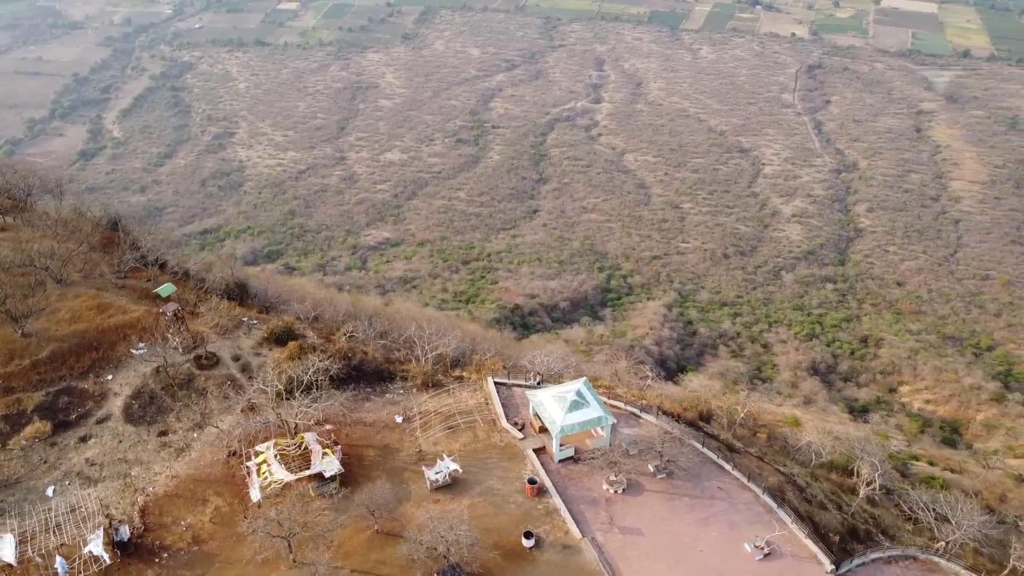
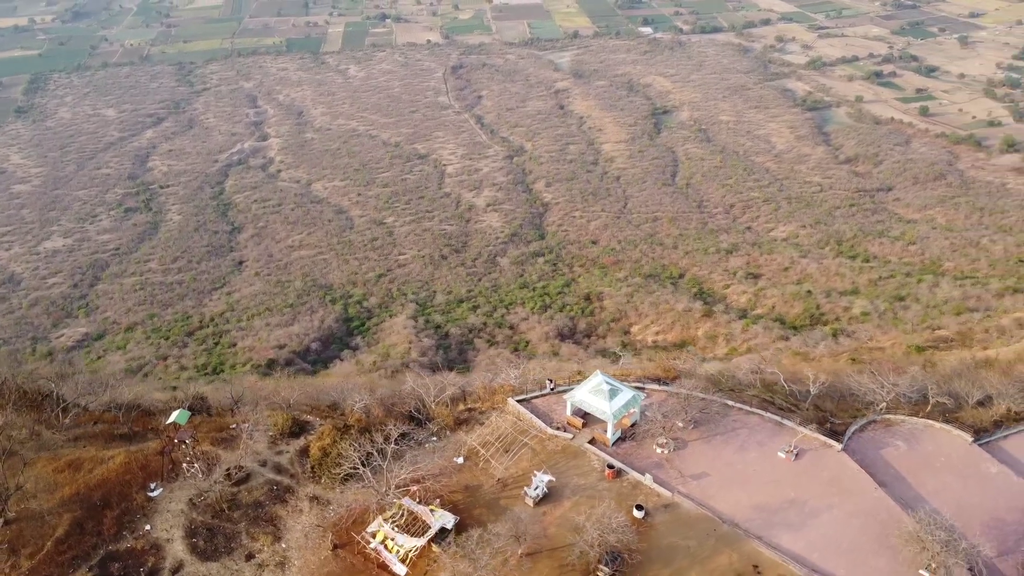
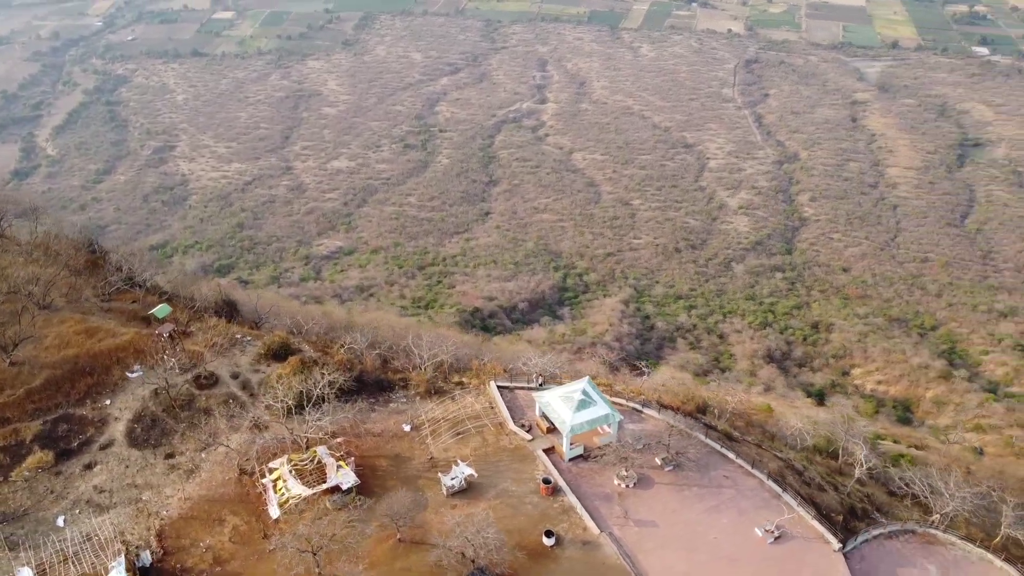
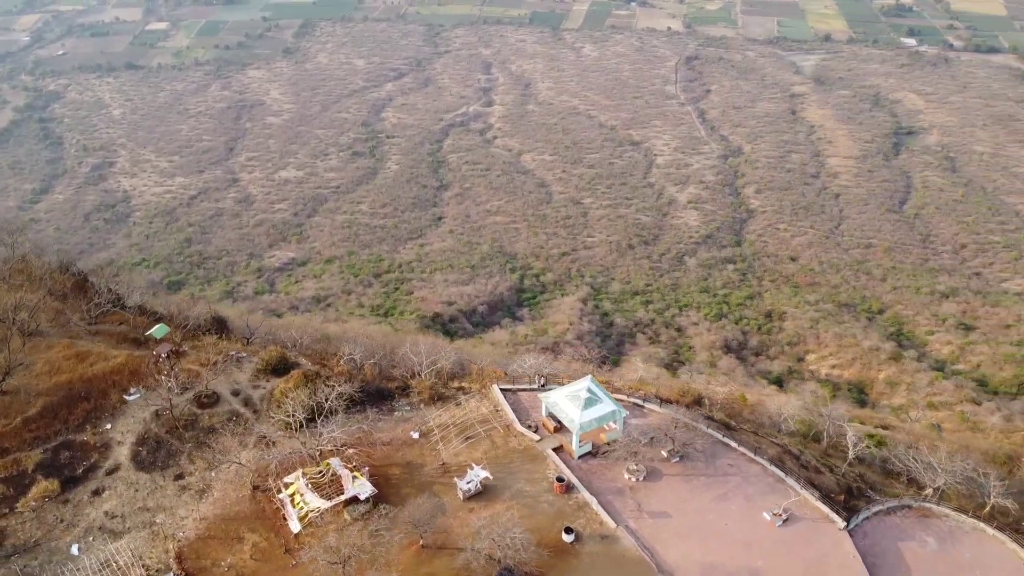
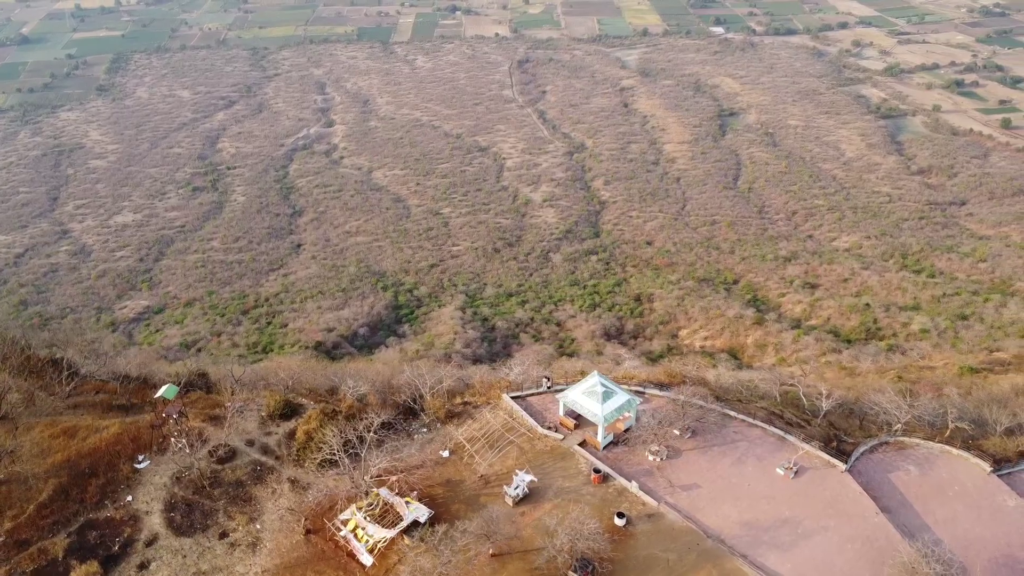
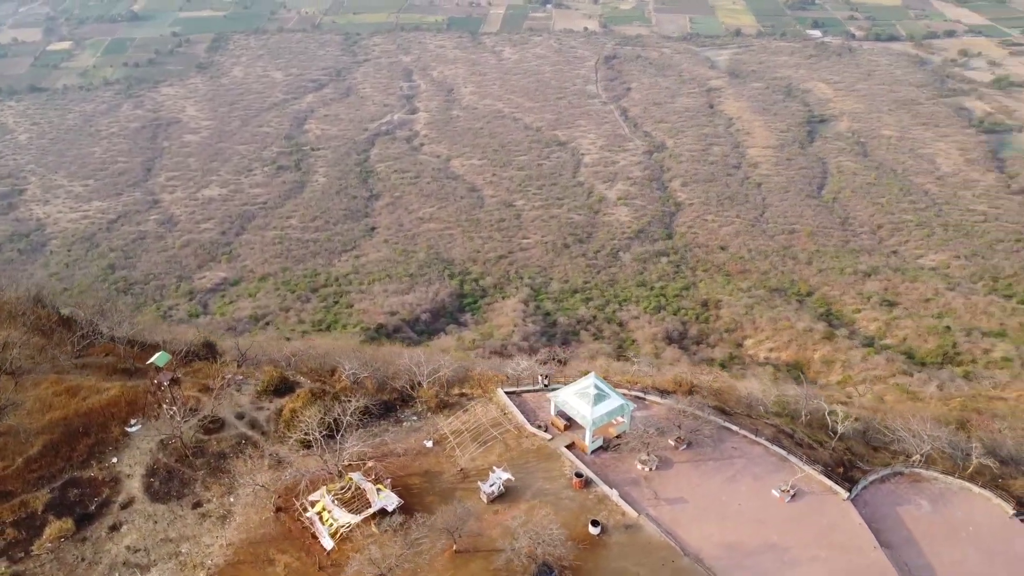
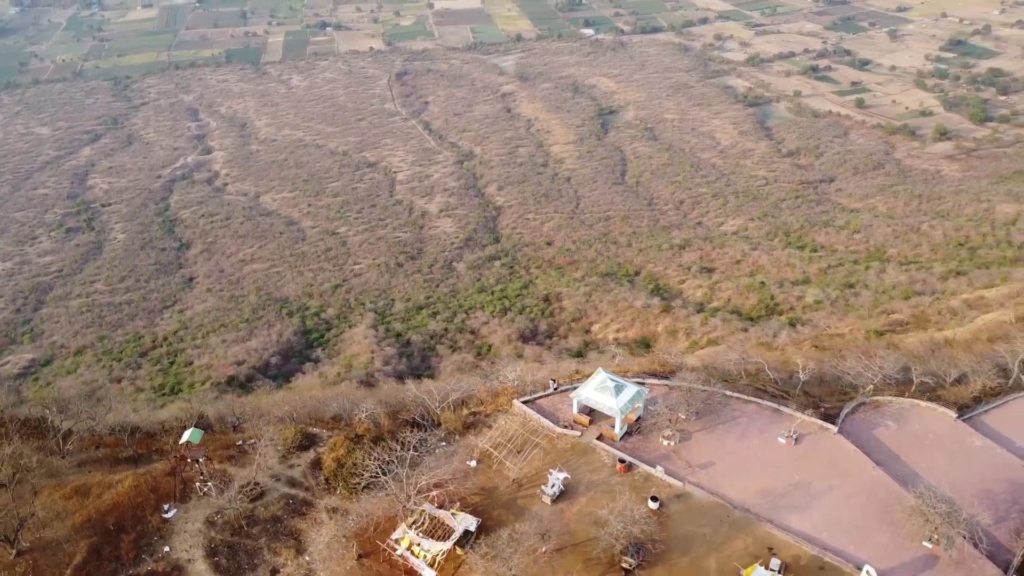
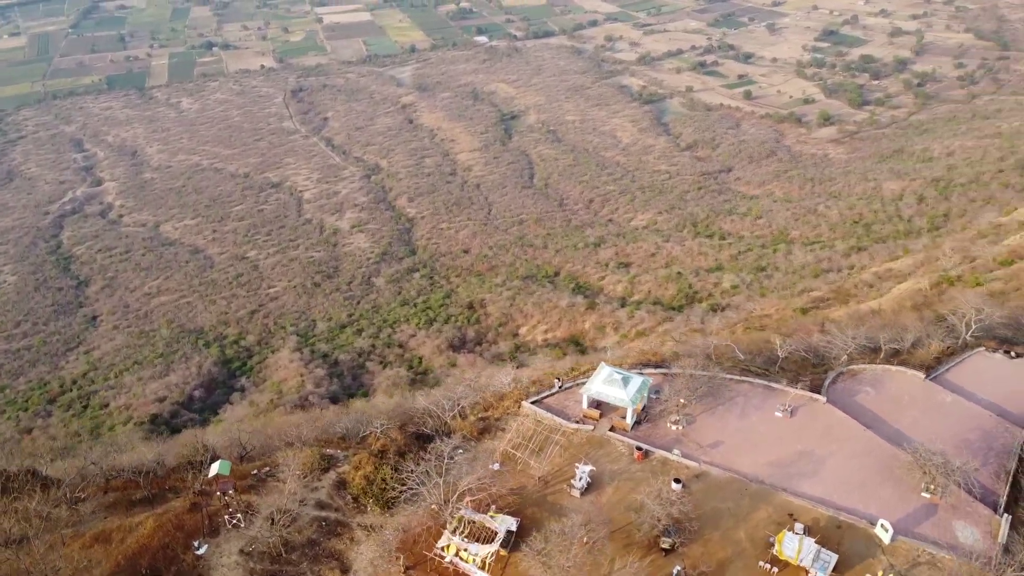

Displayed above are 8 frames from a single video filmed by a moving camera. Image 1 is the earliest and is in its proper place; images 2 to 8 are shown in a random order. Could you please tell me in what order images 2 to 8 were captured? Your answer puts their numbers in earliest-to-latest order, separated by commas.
3, 4, 6, 5, 2, 7, 8
